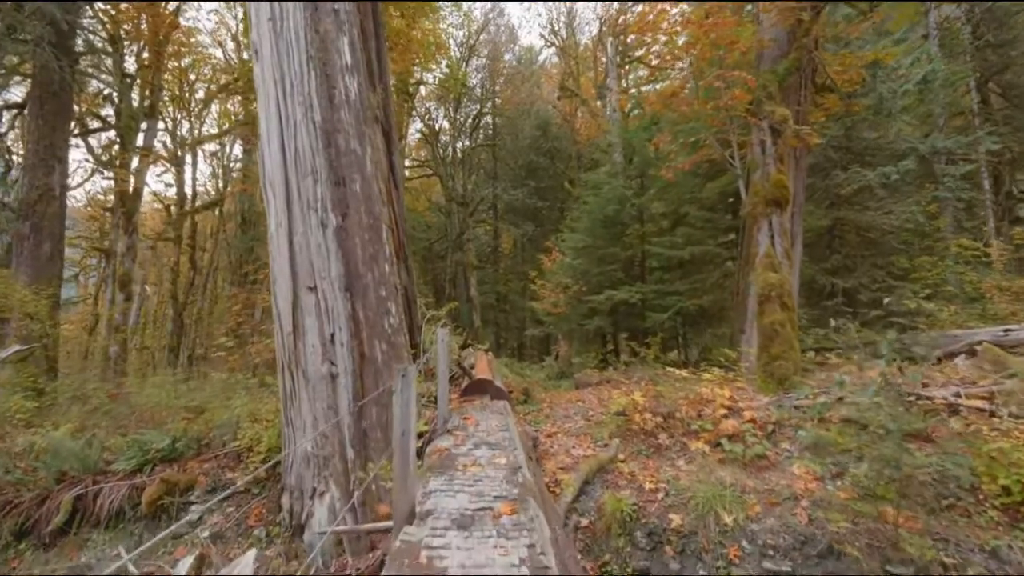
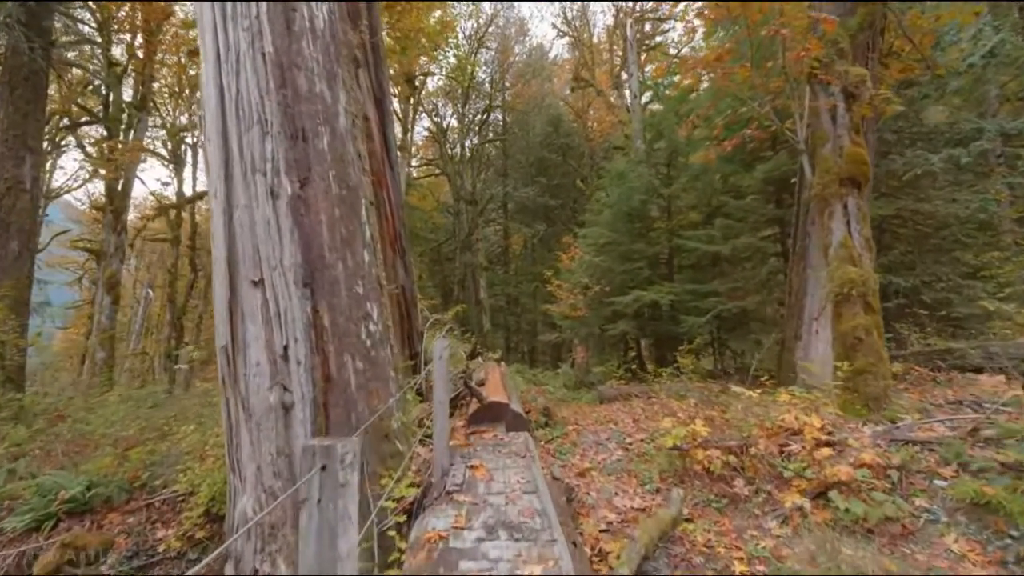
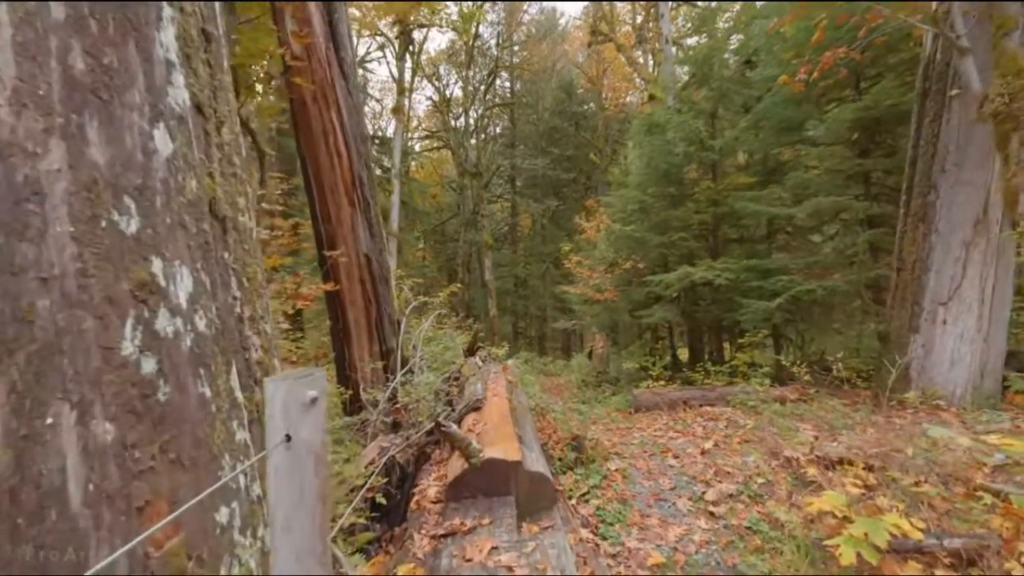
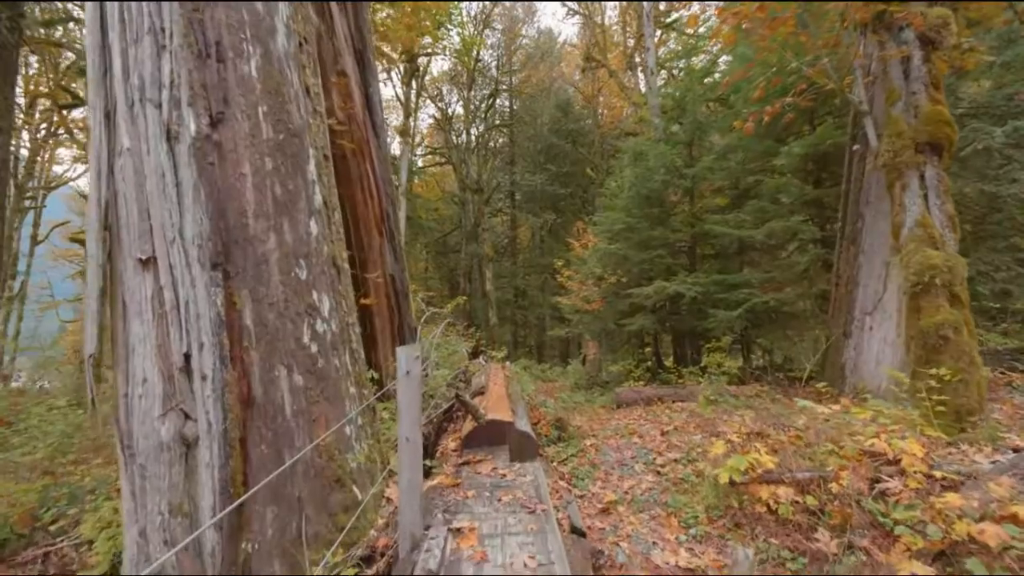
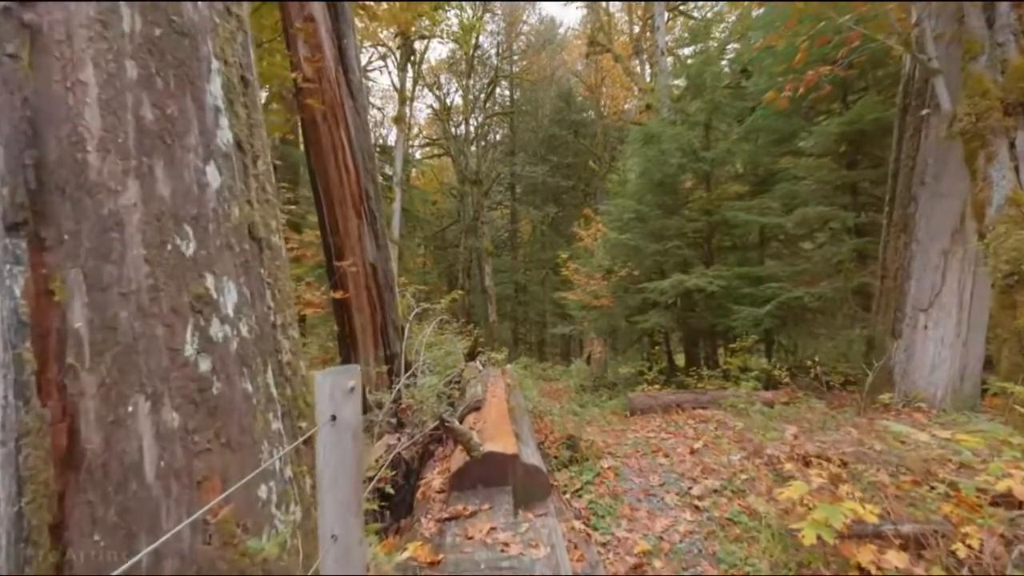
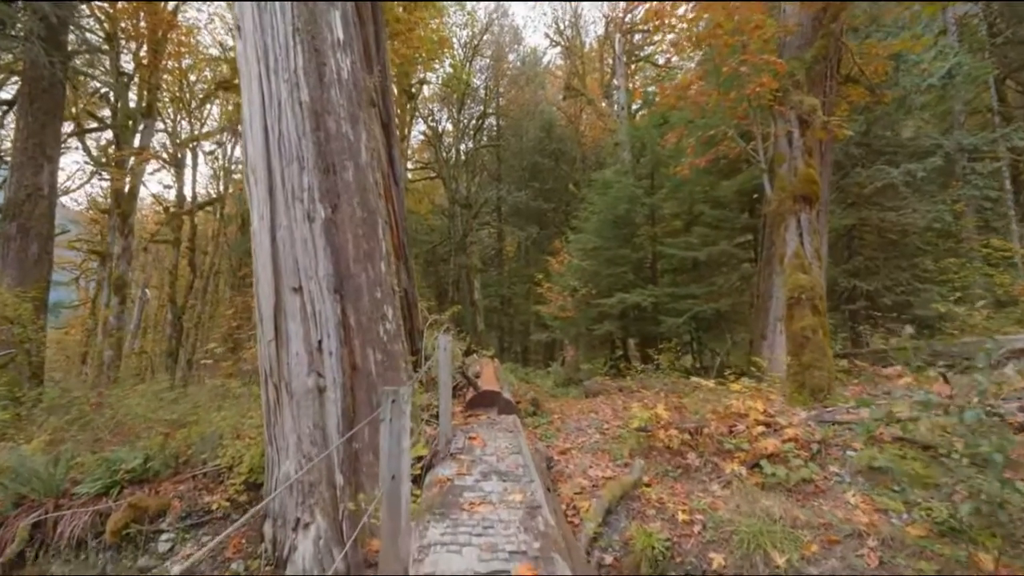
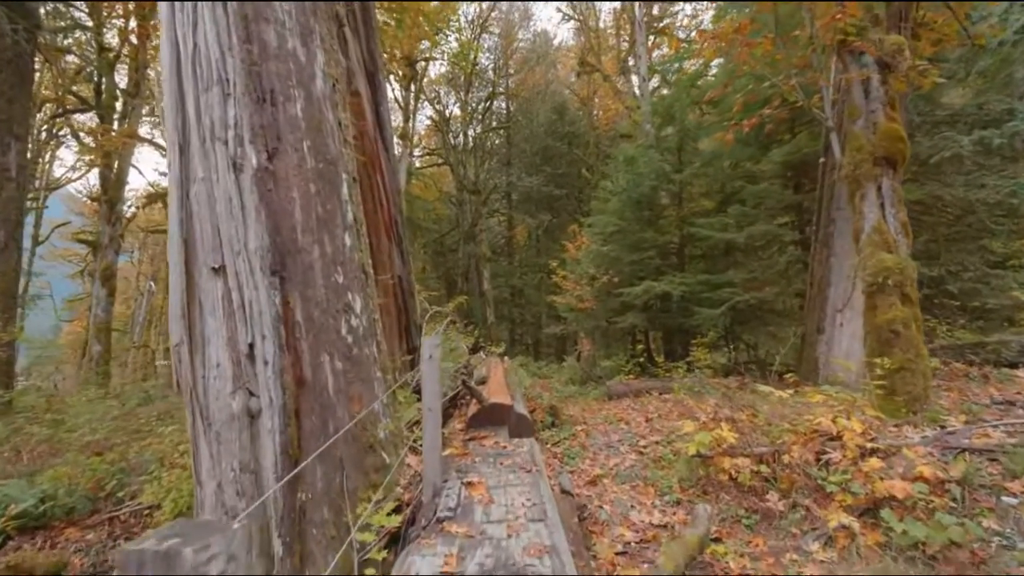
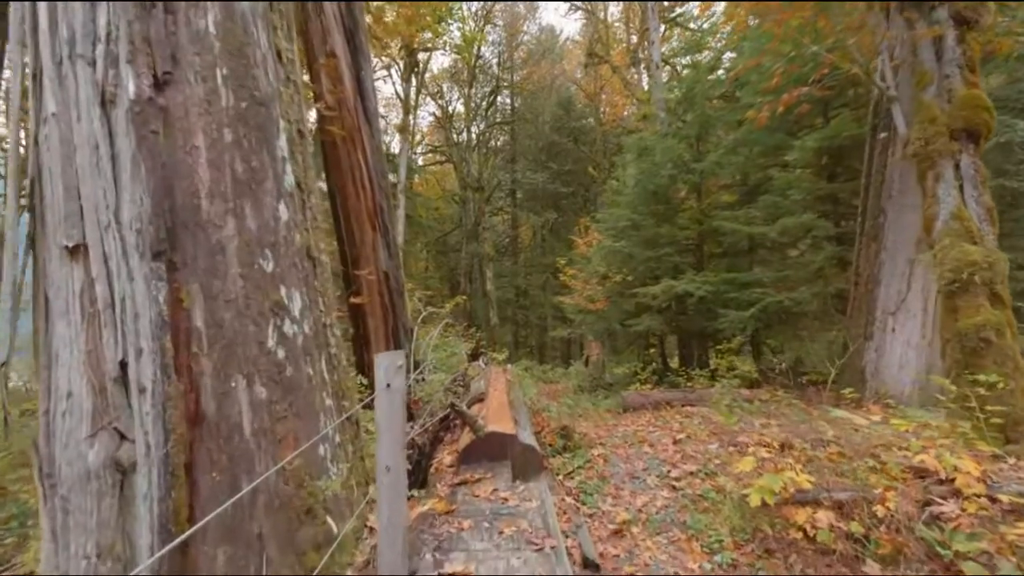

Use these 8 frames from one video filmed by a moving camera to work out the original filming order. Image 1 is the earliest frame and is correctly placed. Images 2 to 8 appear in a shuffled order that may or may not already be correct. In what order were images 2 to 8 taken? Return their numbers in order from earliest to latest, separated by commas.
6, 2, 7, 4, 8, 5, 3
